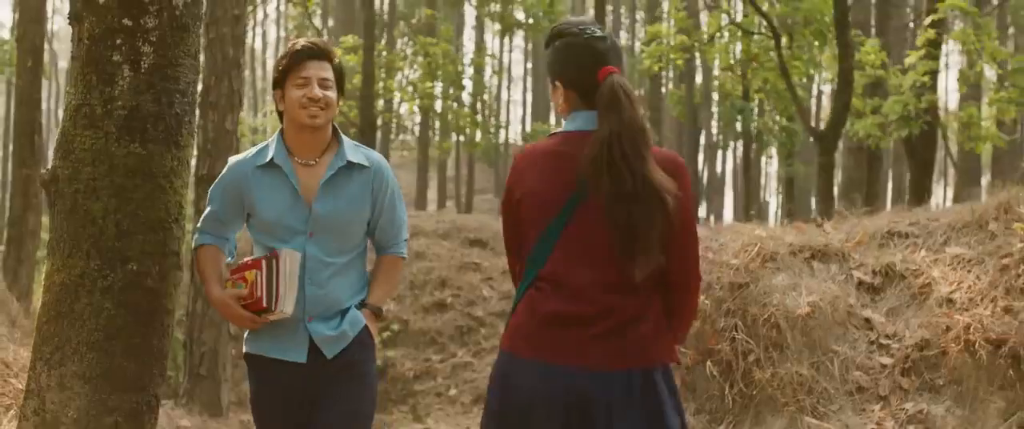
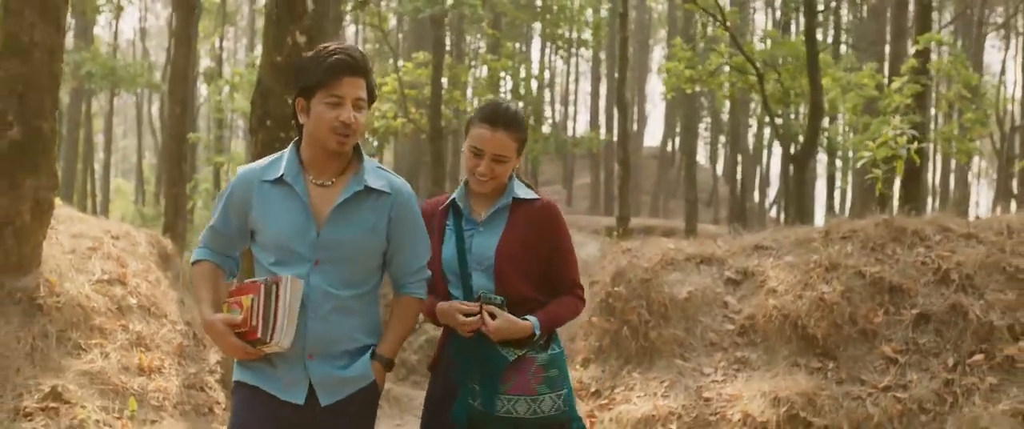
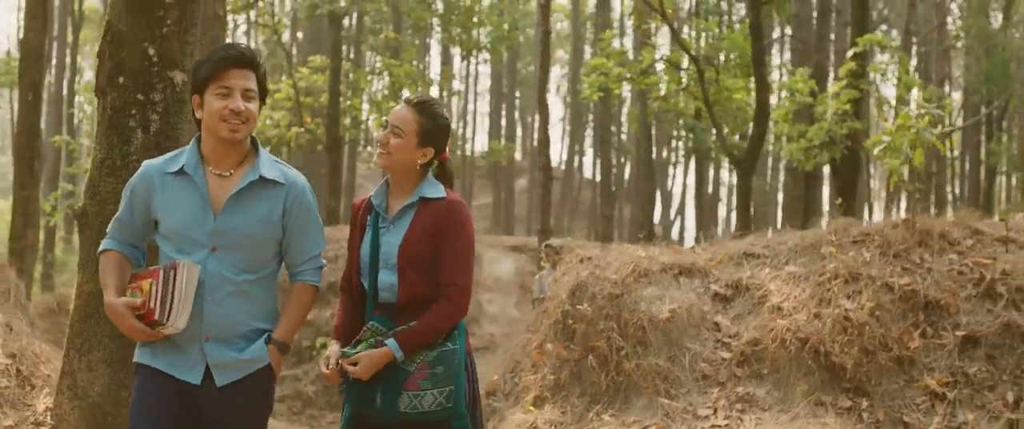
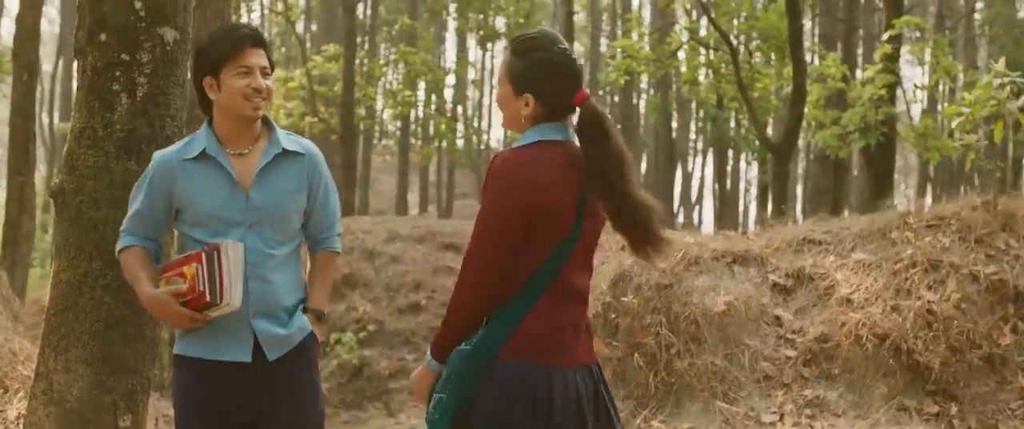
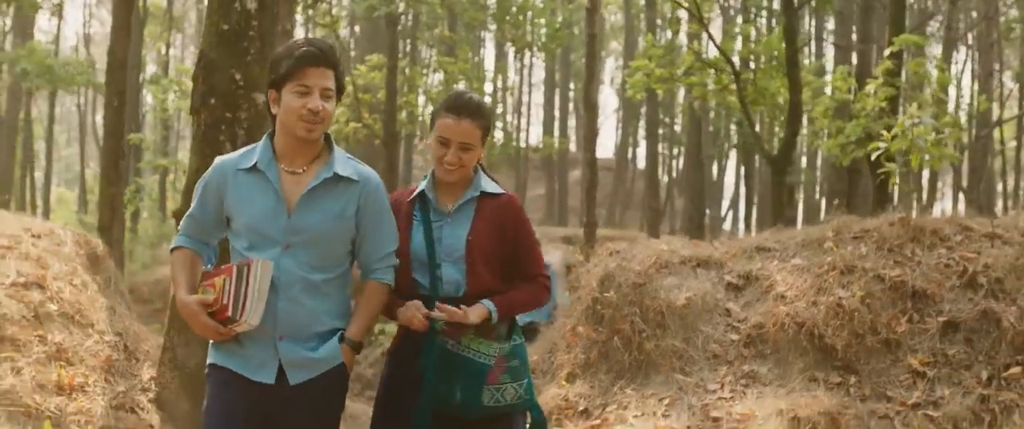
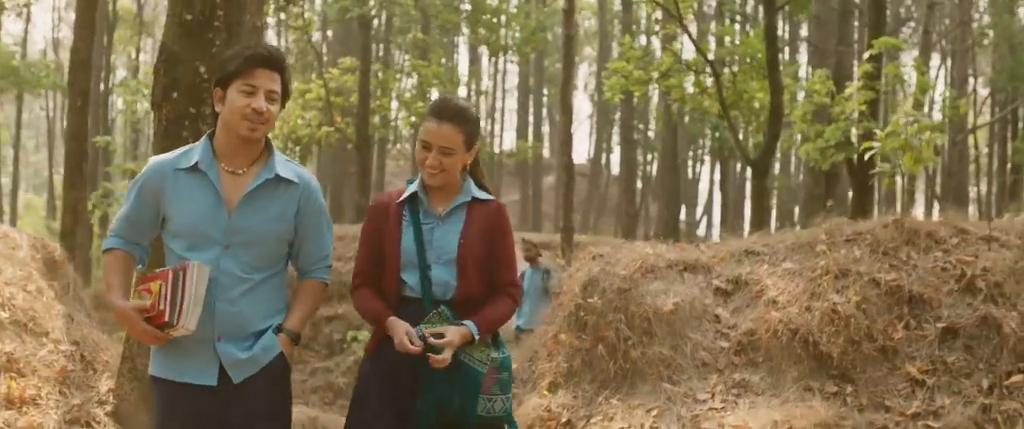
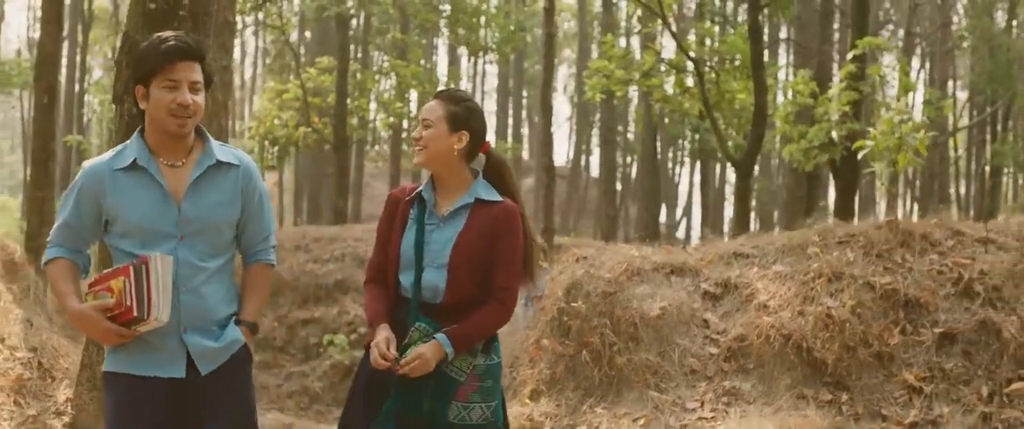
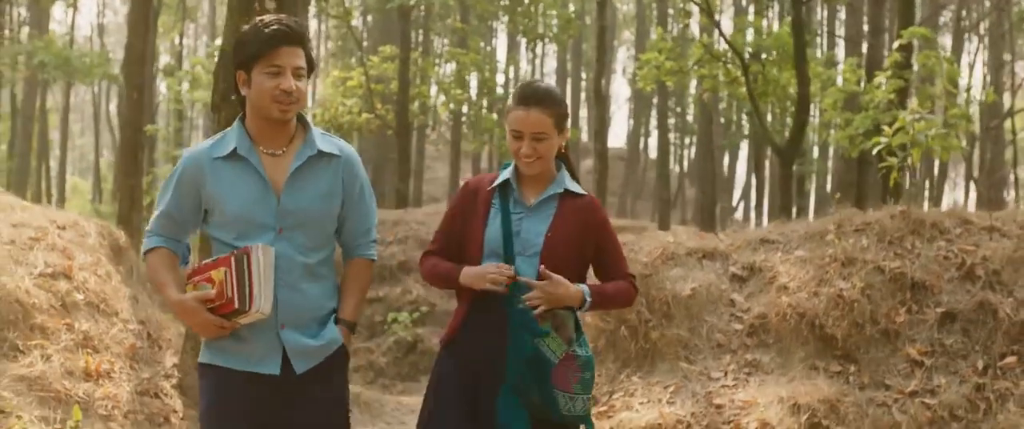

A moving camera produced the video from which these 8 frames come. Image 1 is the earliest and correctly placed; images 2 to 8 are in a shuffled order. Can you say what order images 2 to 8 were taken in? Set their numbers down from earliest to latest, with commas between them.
4, 3, 7, 6, 5, 8, 2
